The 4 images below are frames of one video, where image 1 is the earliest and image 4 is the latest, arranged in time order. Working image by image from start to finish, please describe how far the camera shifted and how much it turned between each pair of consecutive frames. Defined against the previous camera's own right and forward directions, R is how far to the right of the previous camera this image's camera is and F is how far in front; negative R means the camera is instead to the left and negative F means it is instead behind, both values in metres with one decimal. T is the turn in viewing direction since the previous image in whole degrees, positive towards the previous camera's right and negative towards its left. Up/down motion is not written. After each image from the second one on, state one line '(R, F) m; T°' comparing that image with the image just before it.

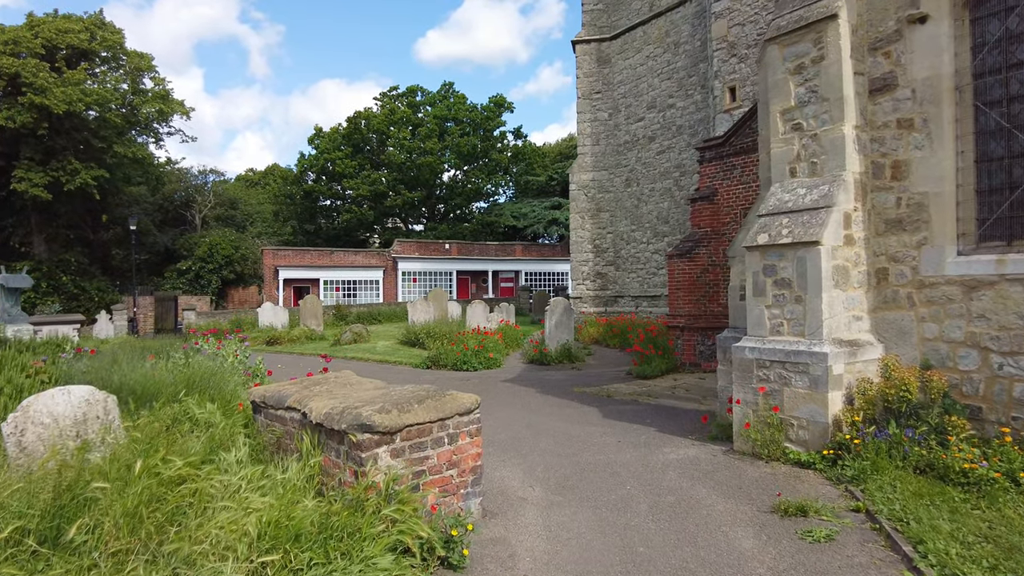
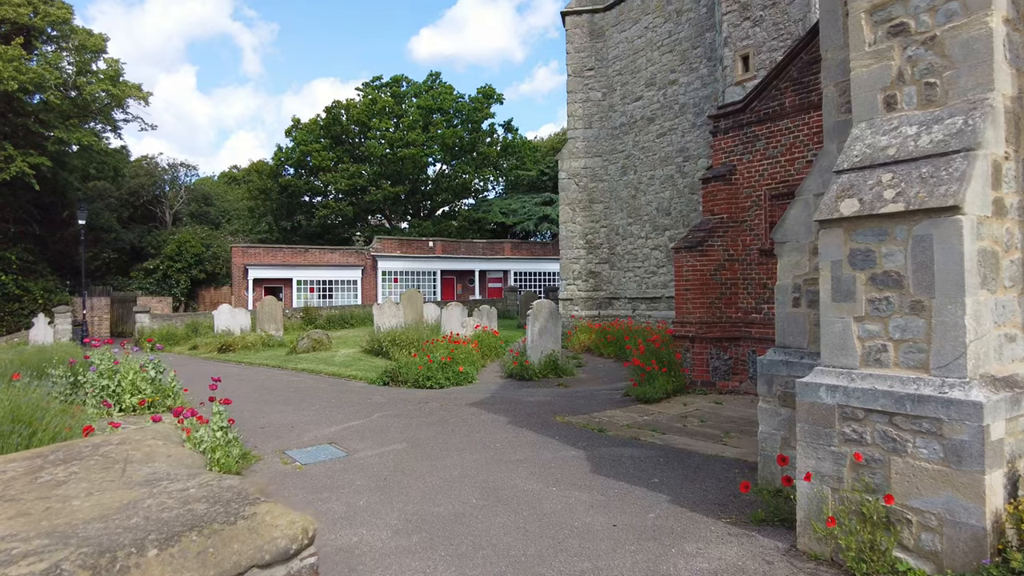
(+0.4, +2.3) m; 0°
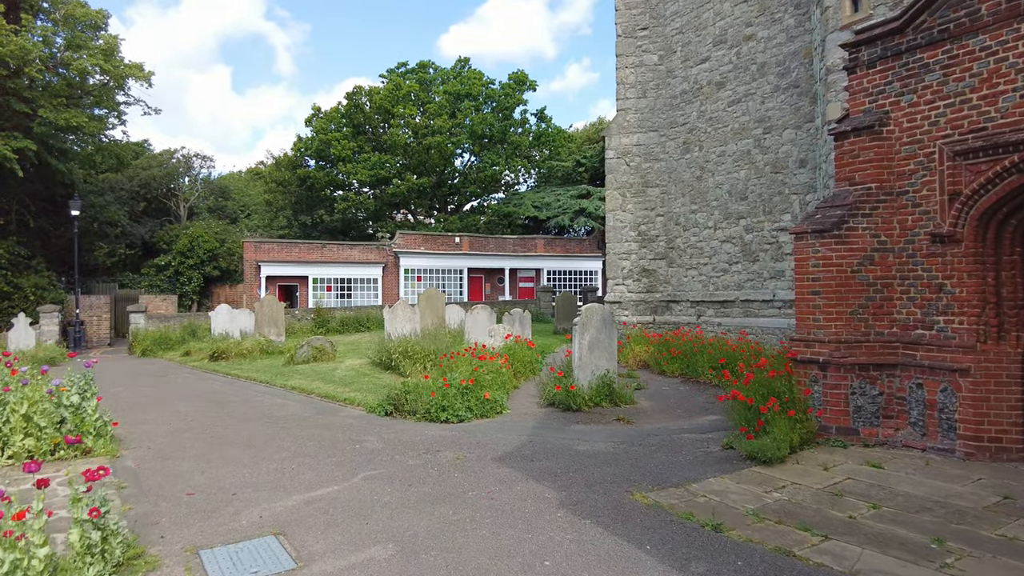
(-0.2, +2.9) m; -3°
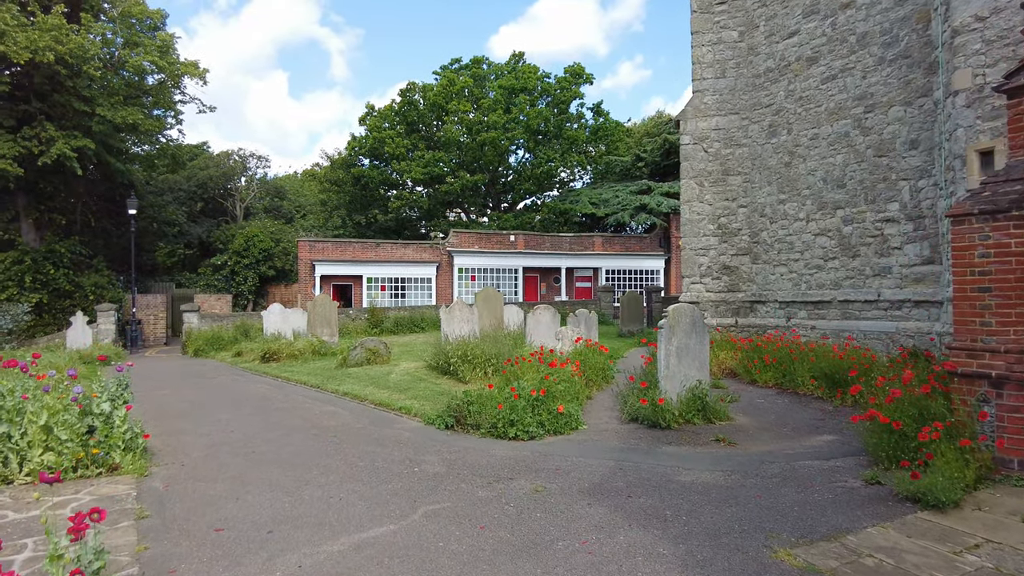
(-0.3, +1.1) m; -4°
